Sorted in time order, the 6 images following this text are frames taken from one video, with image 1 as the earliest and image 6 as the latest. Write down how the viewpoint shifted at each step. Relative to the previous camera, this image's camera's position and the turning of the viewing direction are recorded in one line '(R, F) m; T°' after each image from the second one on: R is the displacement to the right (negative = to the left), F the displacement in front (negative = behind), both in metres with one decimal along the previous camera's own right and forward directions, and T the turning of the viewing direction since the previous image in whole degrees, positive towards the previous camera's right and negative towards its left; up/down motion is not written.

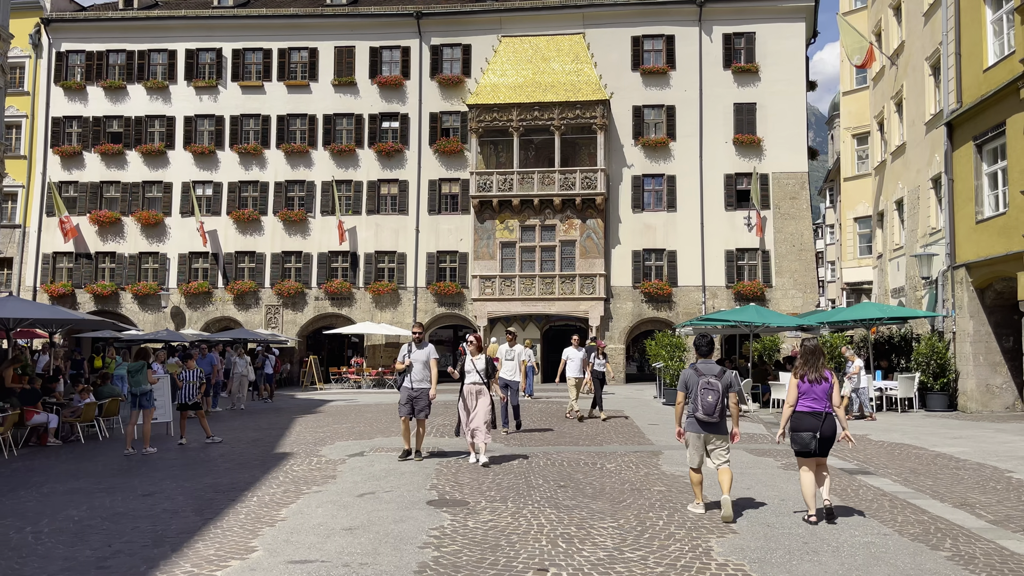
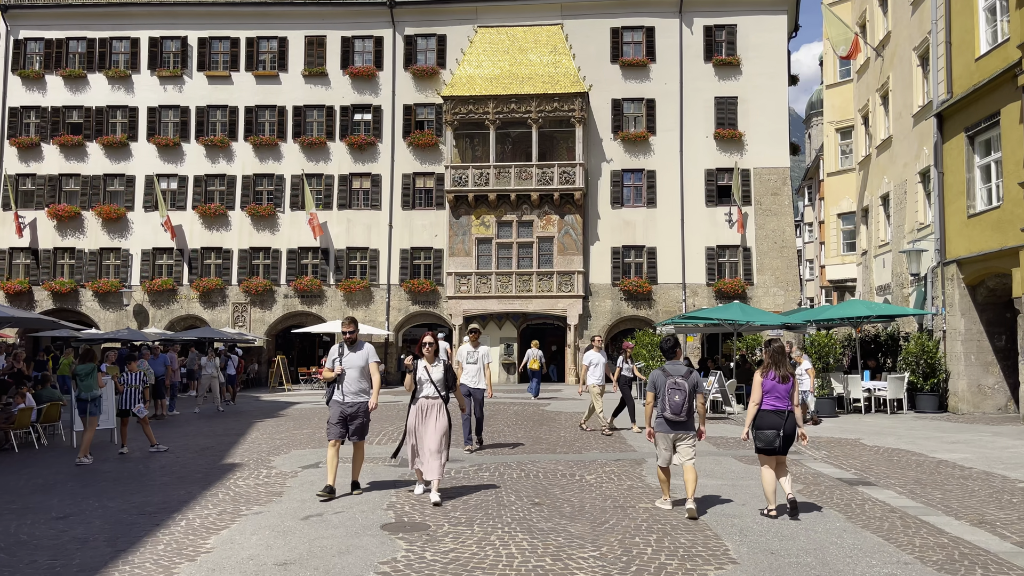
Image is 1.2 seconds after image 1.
(+0.1, +1.0) m; +2°
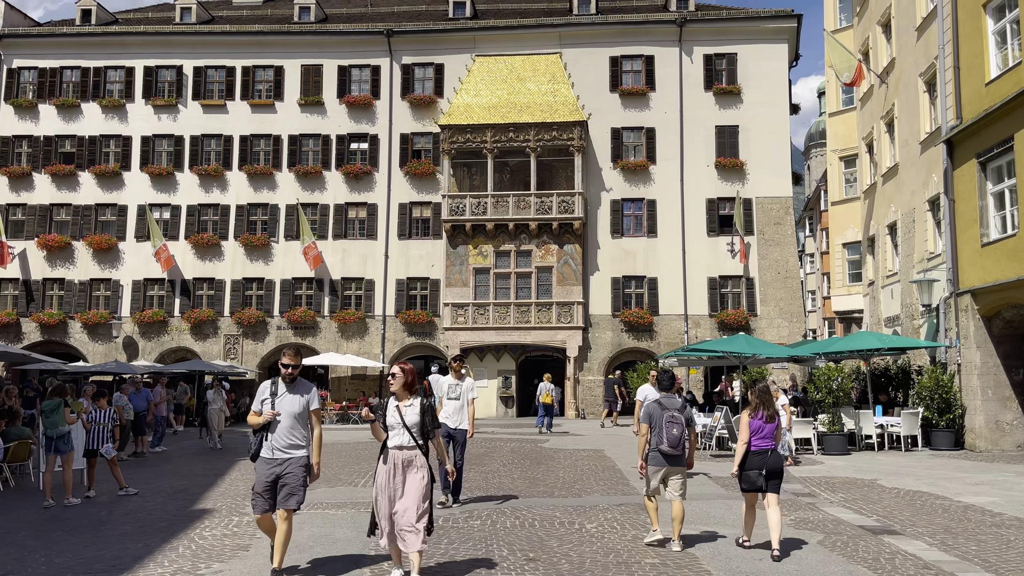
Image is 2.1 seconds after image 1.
(+0.1, +0.8) m; 0°
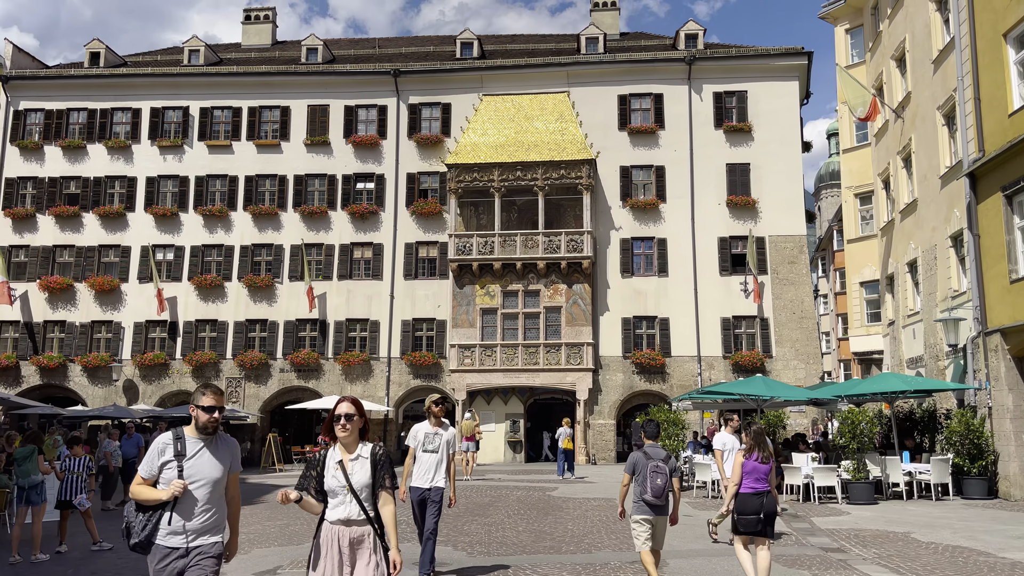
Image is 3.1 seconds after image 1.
(+0.1, +0.8) m; -1°
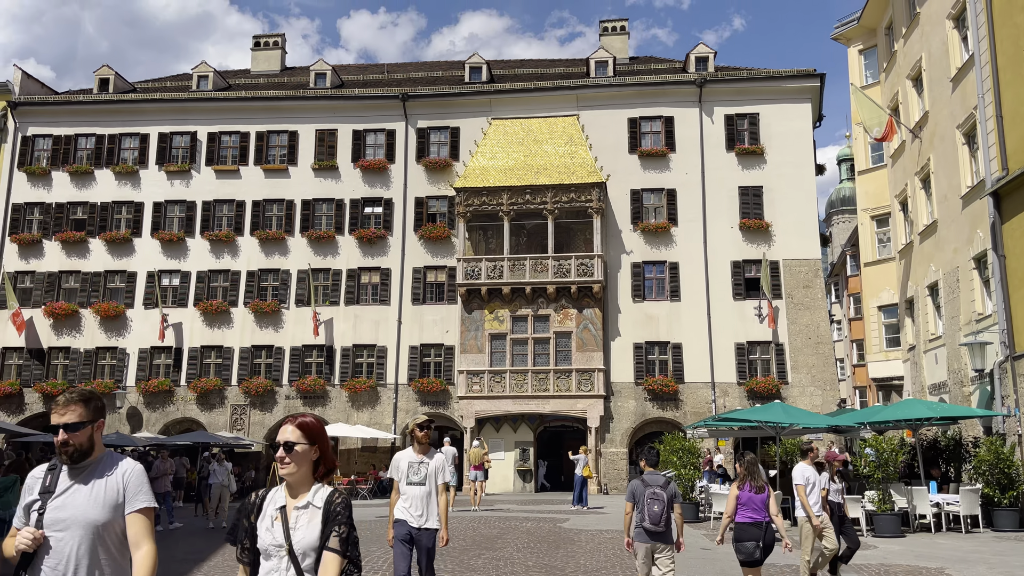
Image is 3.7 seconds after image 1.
(0.0, +0.6) m; -1°
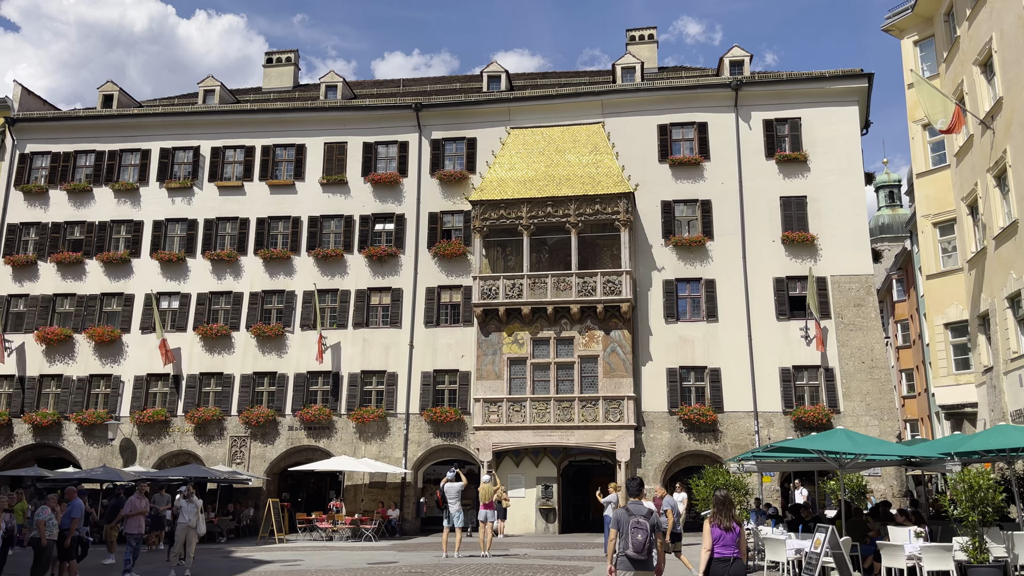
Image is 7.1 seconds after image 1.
(+0.4, +2.8) m; -2°
